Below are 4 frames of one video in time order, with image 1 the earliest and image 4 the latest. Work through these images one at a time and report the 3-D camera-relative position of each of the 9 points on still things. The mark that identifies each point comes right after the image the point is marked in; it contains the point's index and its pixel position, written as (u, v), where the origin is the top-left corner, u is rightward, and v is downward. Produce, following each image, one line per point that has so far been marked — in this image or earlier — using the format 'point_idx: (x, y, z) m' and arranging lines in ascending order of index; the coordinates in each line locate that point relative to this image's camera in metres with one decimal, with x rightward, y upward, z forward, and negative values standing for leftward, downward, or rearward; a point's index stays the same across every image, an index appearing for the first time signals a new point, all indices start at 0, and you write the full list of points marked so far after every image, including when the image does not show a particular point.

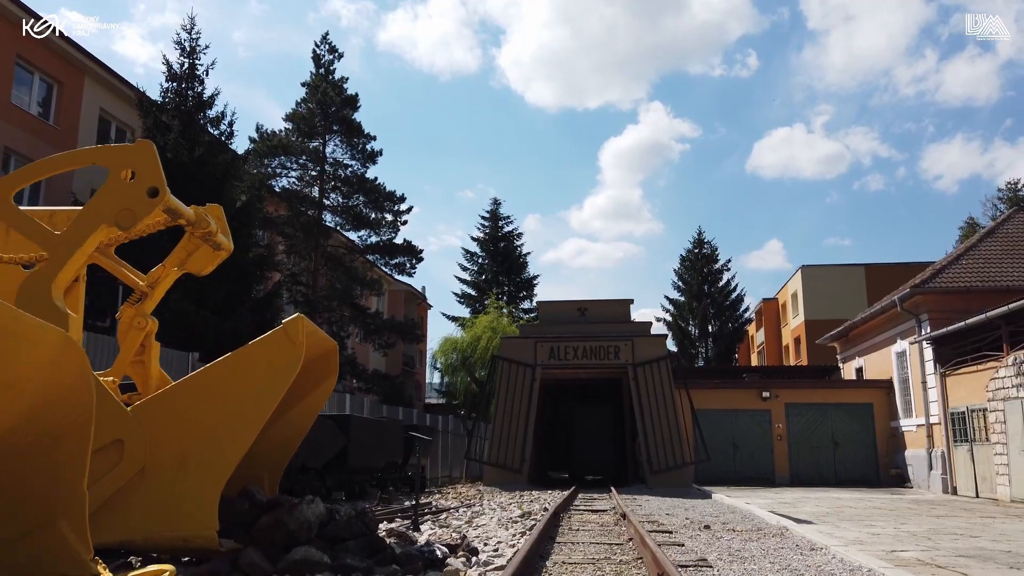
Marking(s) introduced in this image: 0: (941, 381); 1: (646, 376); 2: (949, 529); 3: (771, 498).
0: (+9.0, -1.9, +16.5) m
1: (+2.5, -1.7, +14.7) m
2: (+4.8, -2.6, +8.6) m
3: (+4.7, -3.8, +14.3) m
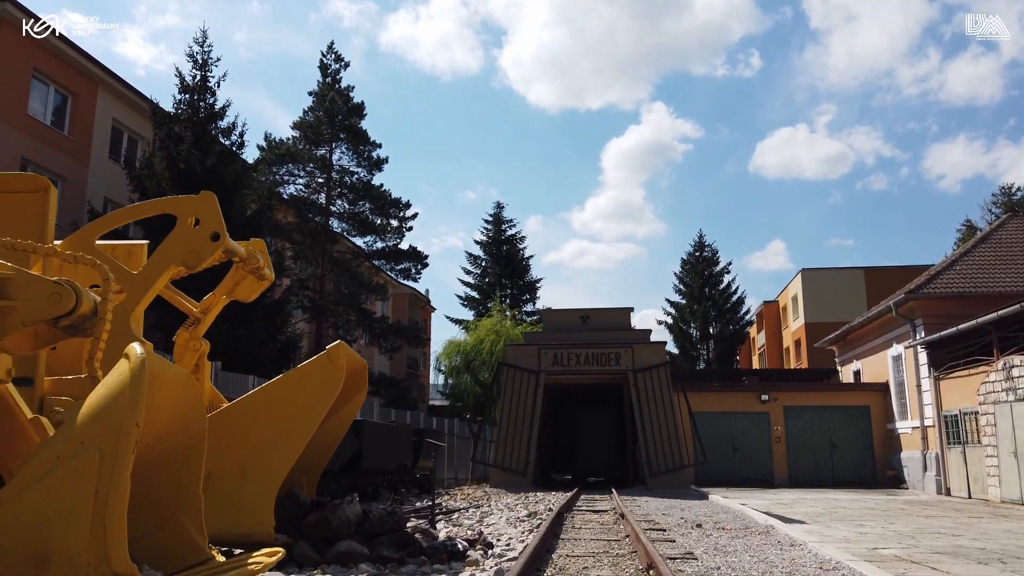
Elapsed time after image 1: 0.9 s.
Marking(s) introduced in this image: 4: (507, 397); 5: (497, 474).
0: (+9.1, -2.0, +16.9) m
1: (+2.6, -1.8, +15.2) m
2: (+4.9, -2.7, +9.0) m
3: (+4.8, -3.9, +14.7) m
4: (-0.1, -2.2, +15.5) m
5: (-0.2, -3.5, +15.1) m
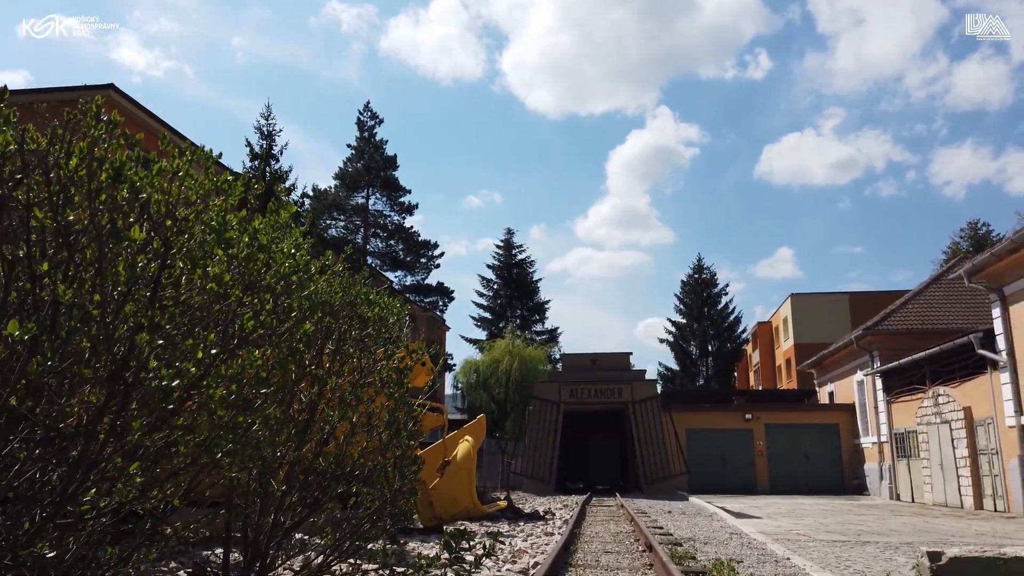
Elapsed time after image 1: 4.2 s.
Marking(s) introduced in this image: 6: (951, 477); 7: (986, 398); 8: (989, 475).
0: (+9.6, -3.0, +20.3) m
1: (+3.1, -2.8, +18.5) m
2: (+5.4, -3.7, +12.4) m
3: (+5.3, -4.9, +18.1) m
4: (+0.5, -3.2, +18.9) m
5: (+0.3, -4.5, +18.4) m
6: (+9.0, -3.9, +16.3) m
7: (+8.9, -2.1, +14.8) m
8: (+9.0, -3.5, +14.8) m
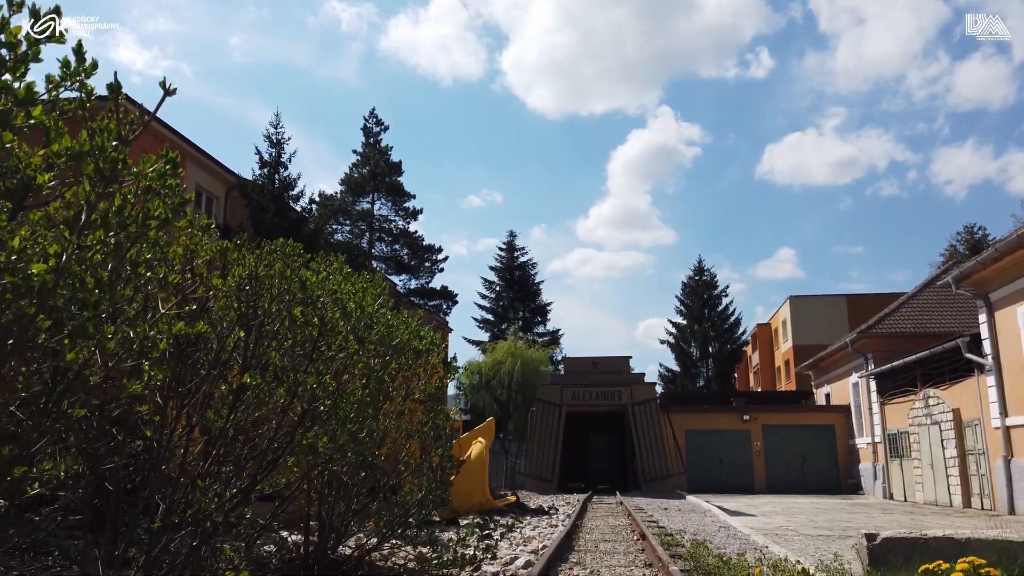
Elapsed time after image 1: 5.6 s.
0: (+9.7, -3.2, +20.8) m
1: (+3.2, -3.0, +19.1) m
2: (+5.4, -3.8, +12.9) m
3: (+5.4, -5.0, +18.6) m
4: (+0.6, -3.3, +19.4) m
5: (+0.4, -4.7, +19.0) m
6: (+9.1, -4.0, +16.8) m
7: (+9.0, -2.2, +15.4) m
8: (+9.0, -3.6, +15.4) m
